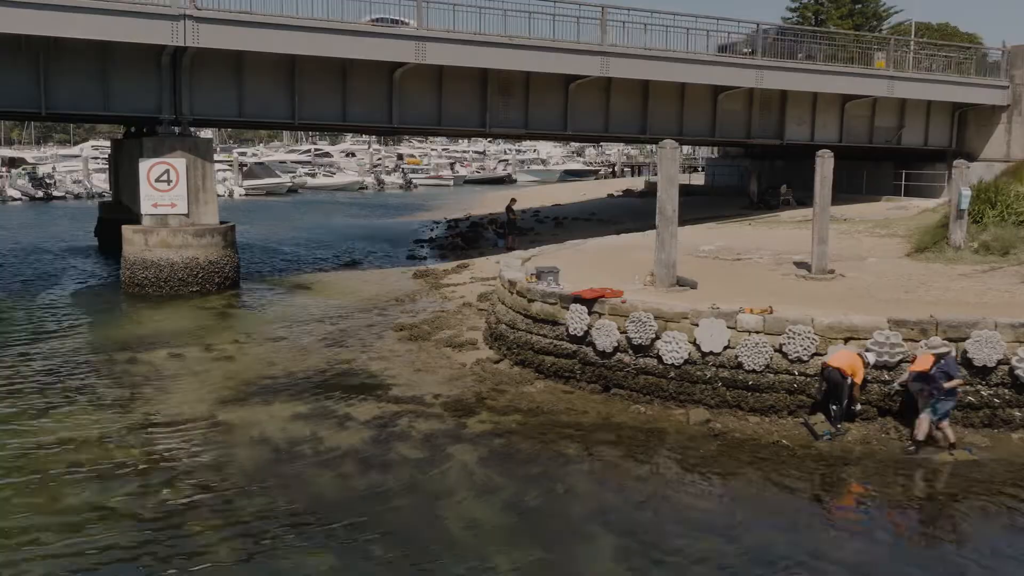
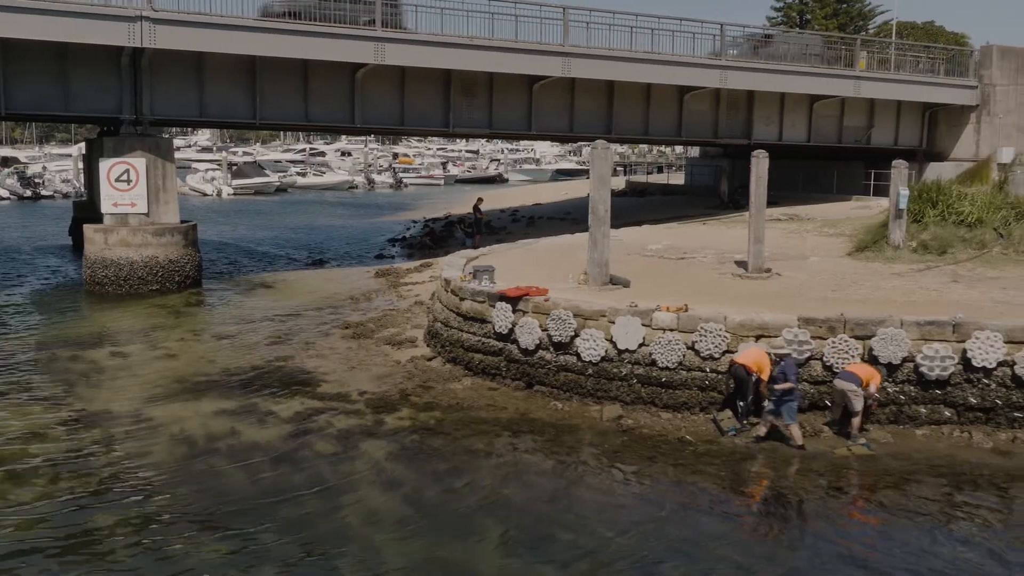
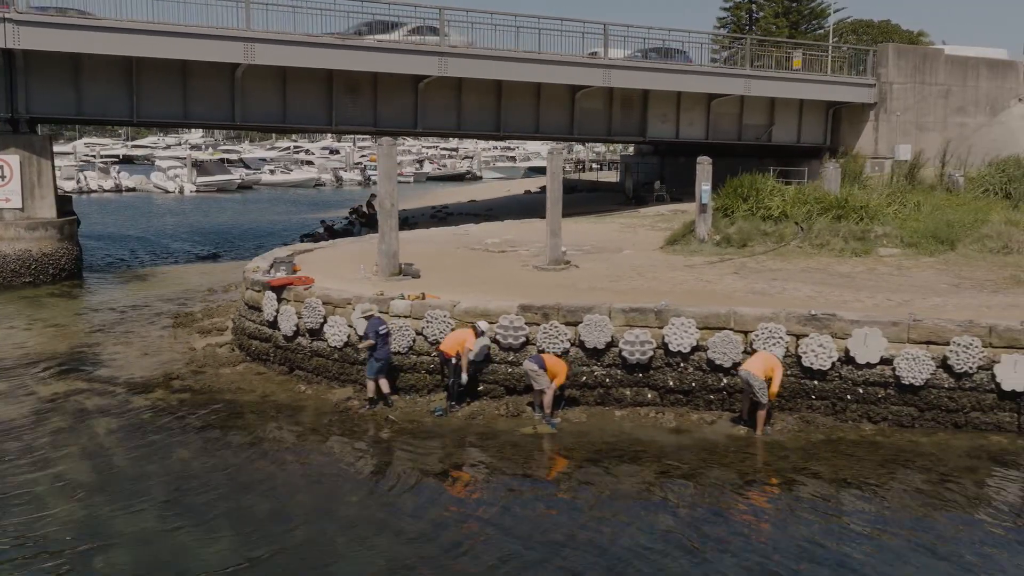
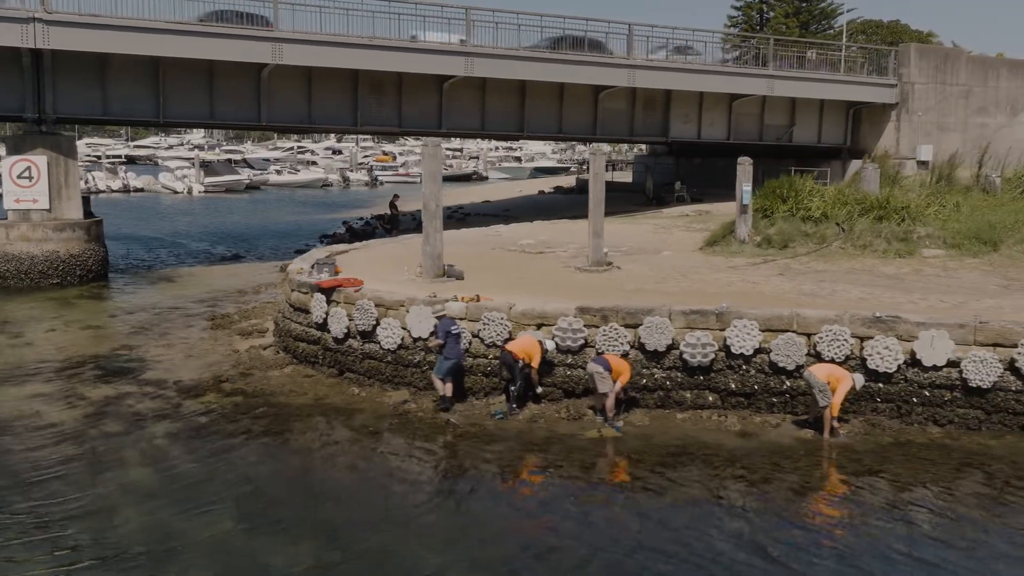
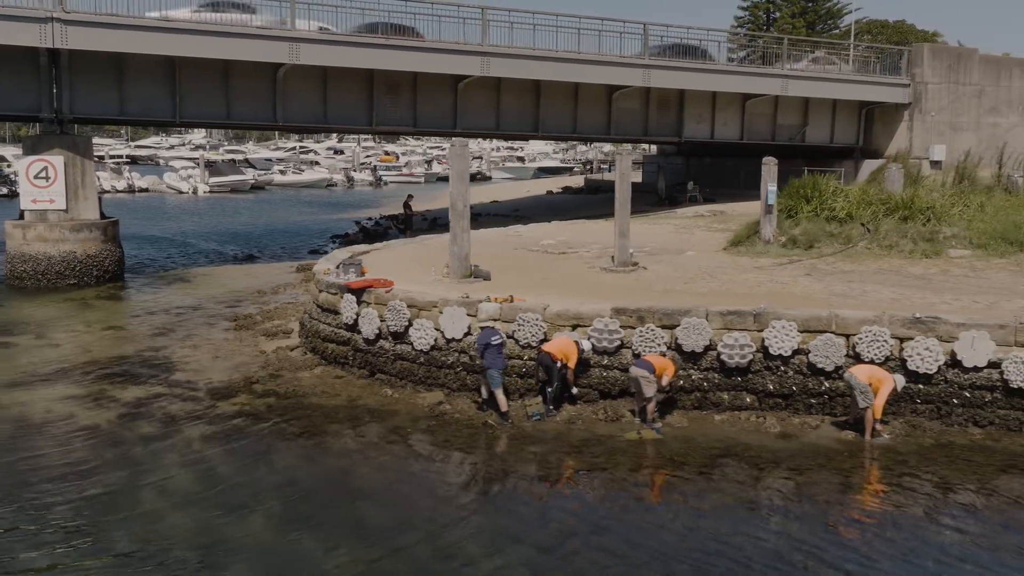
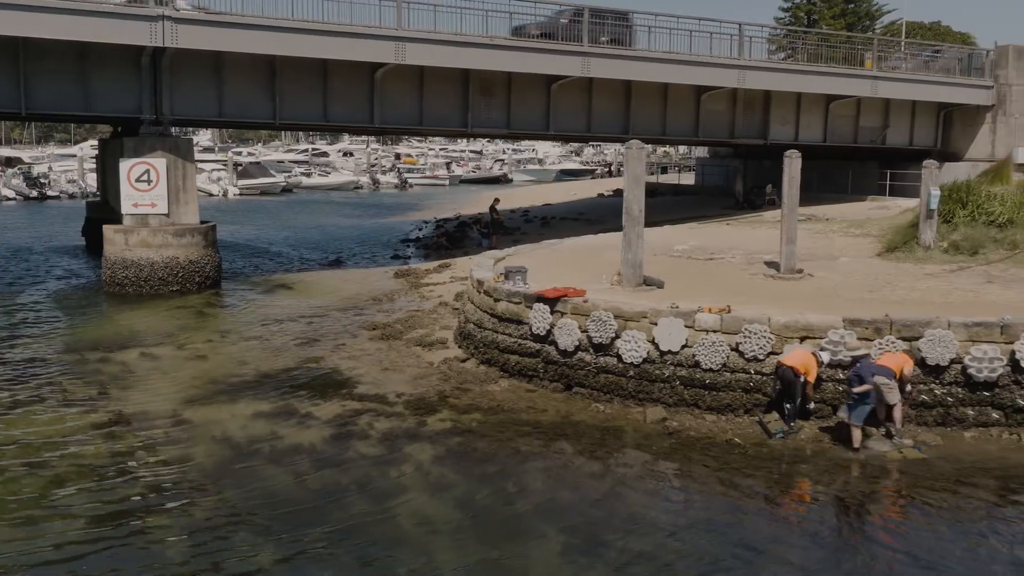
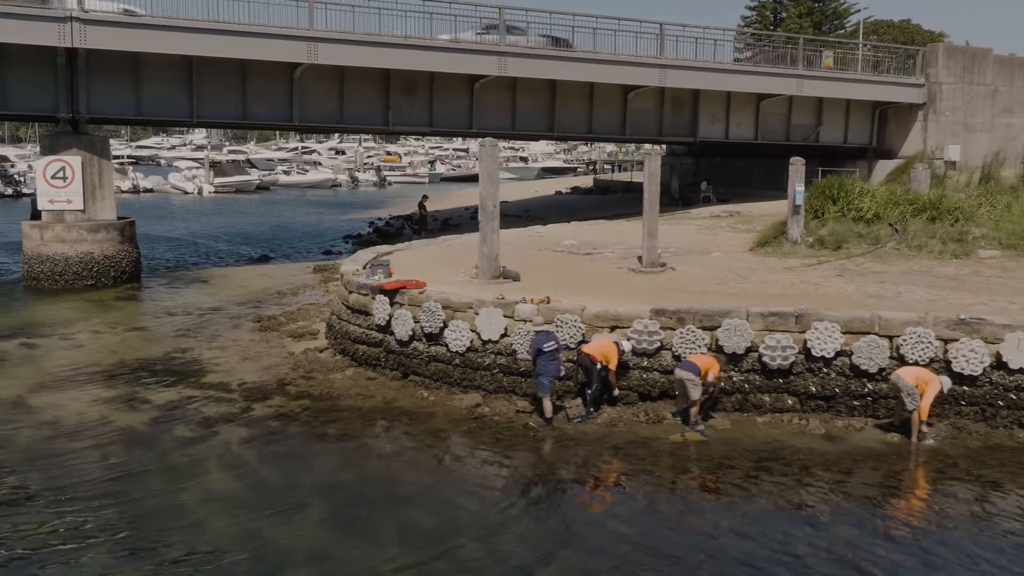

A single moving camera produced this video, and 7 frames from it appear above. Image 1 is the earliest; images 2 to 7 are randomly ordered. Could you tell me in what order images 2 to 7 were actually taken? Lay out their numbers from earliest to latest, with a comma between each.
6, 2, 7, 5, 4, 3
